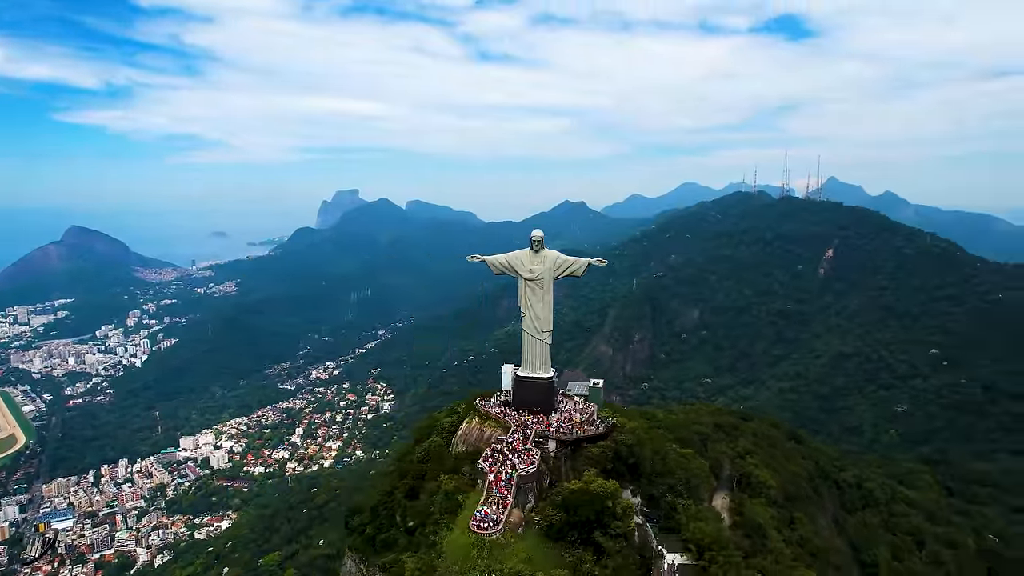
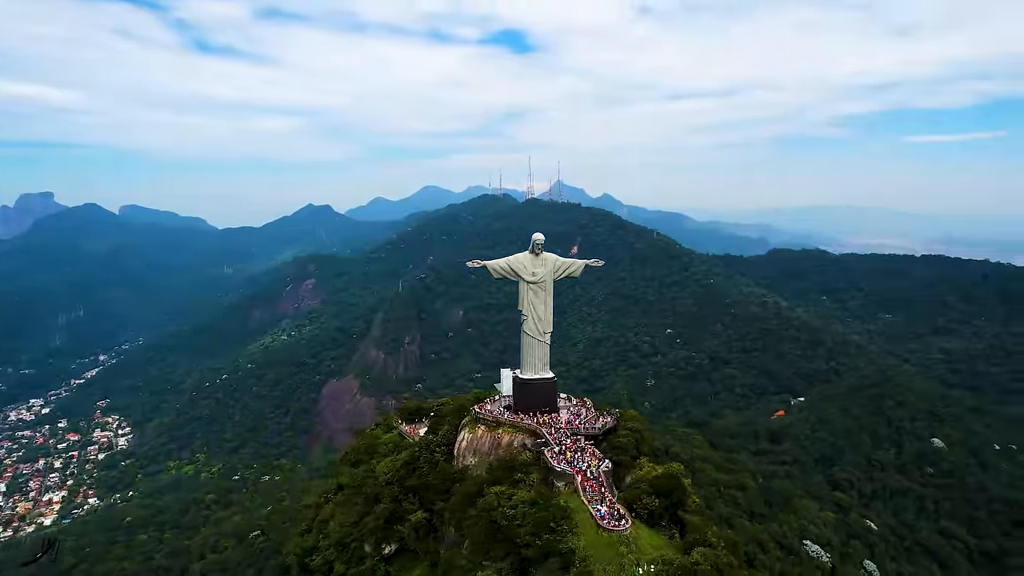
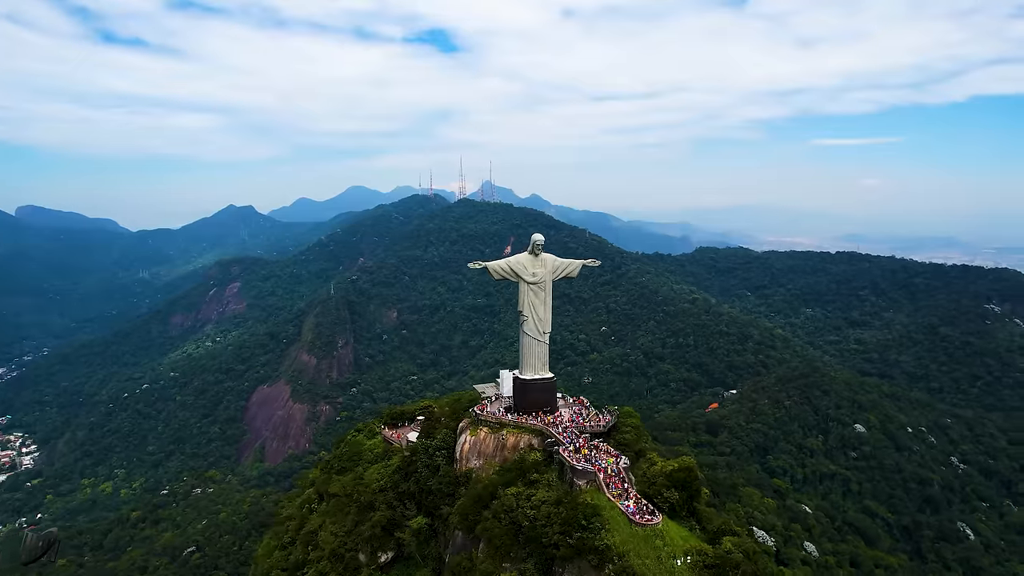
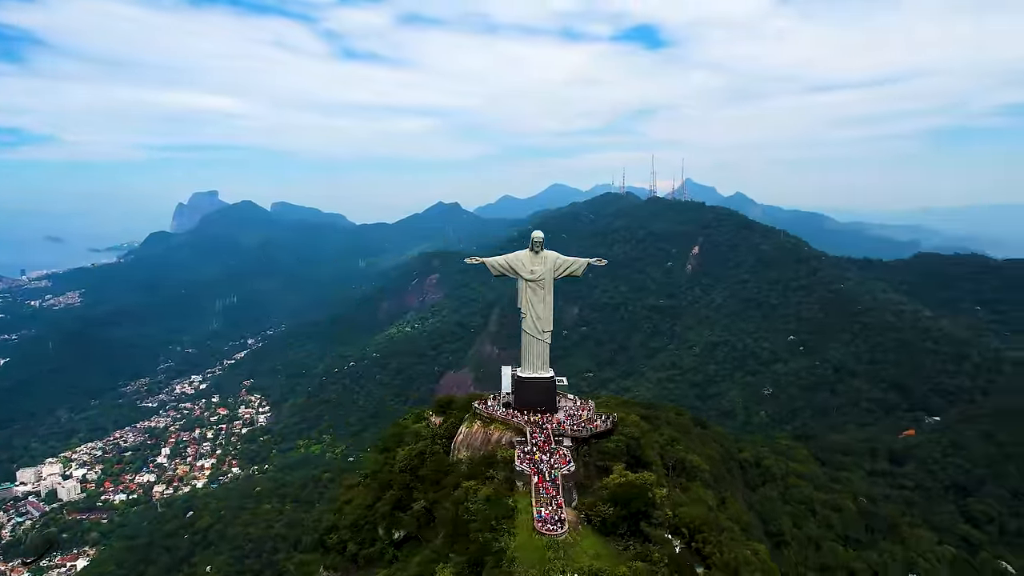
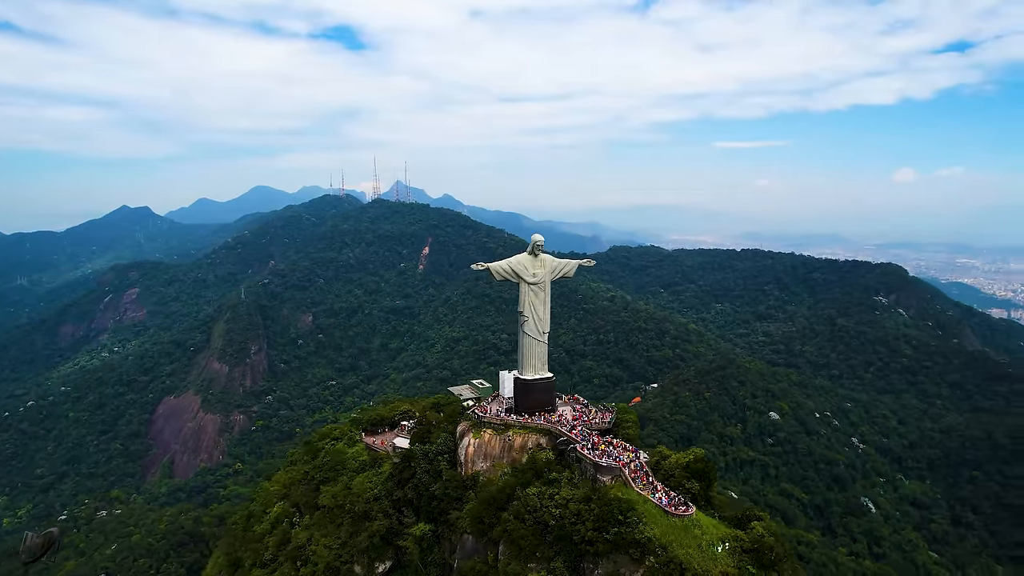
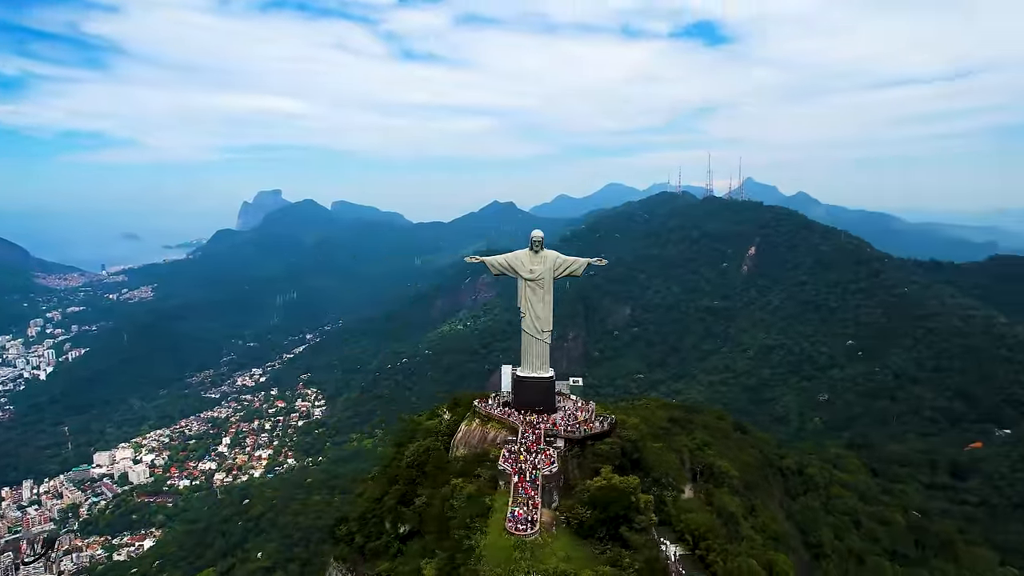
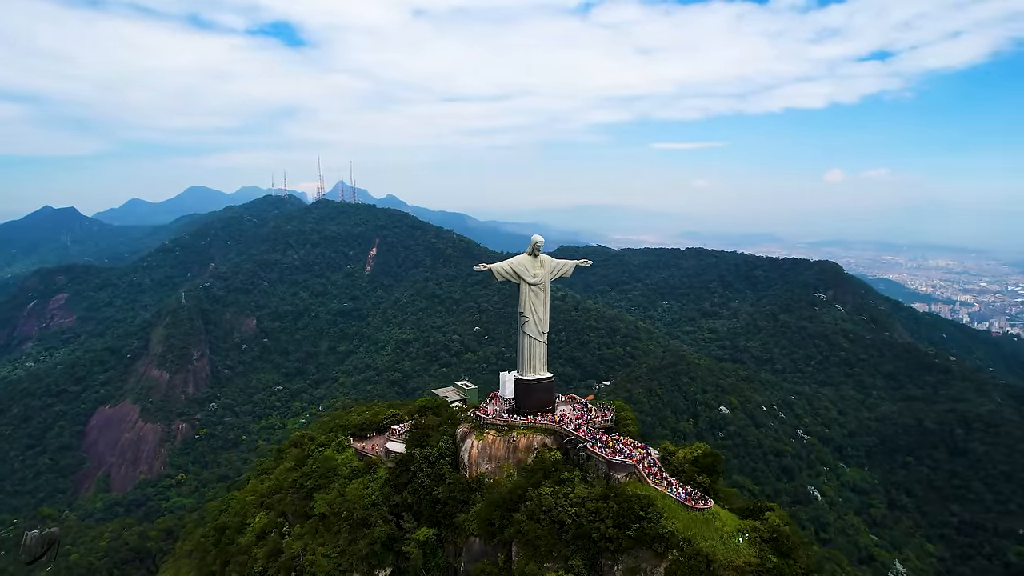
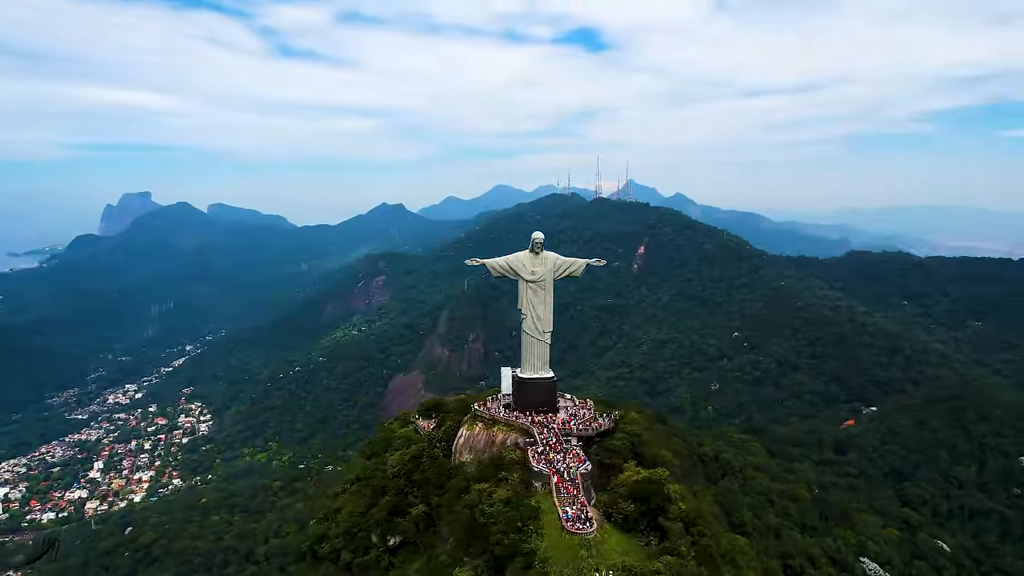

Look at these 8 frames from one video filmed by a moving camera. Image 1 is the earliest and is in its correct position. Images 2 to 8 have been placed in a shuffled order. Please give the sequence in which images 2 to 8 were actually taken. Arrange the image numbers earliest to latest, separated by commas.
6, 4, 8, 2, 3, 5, 7
